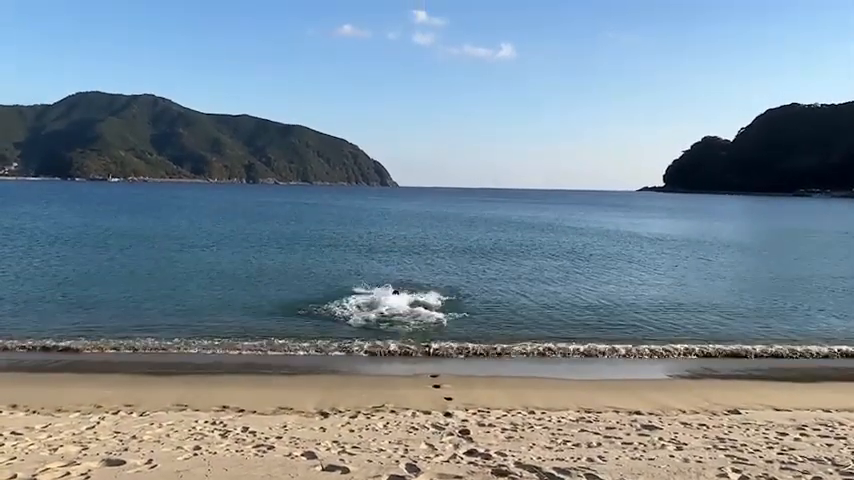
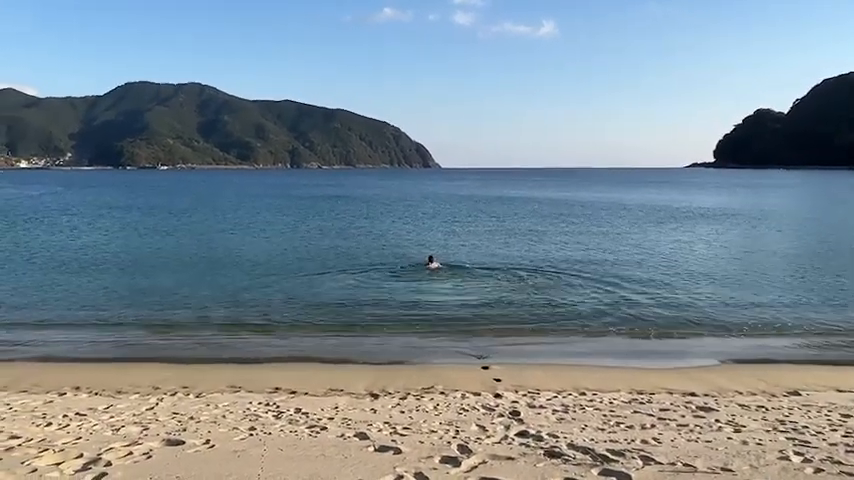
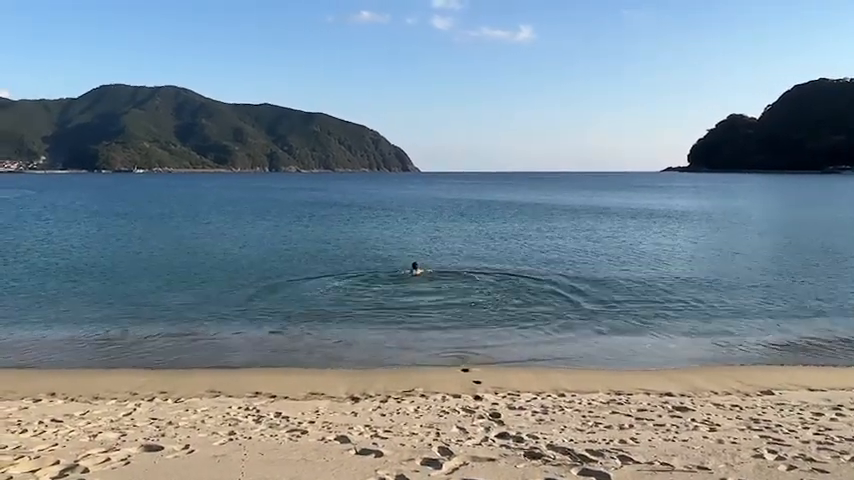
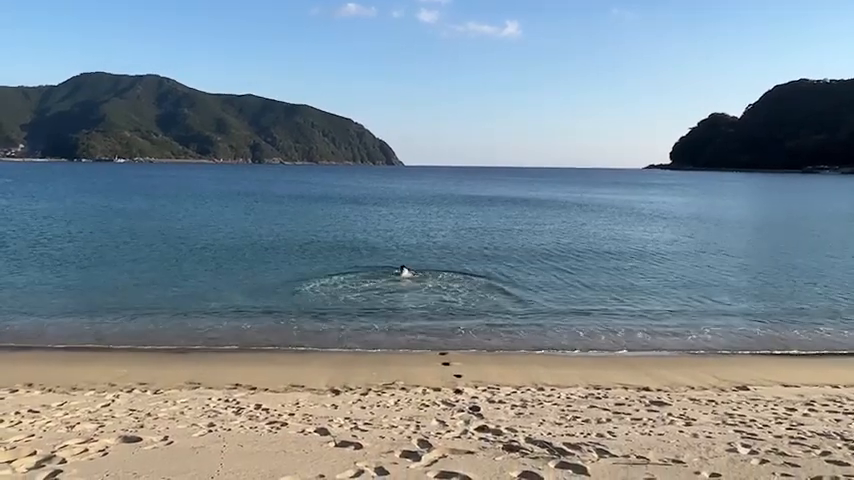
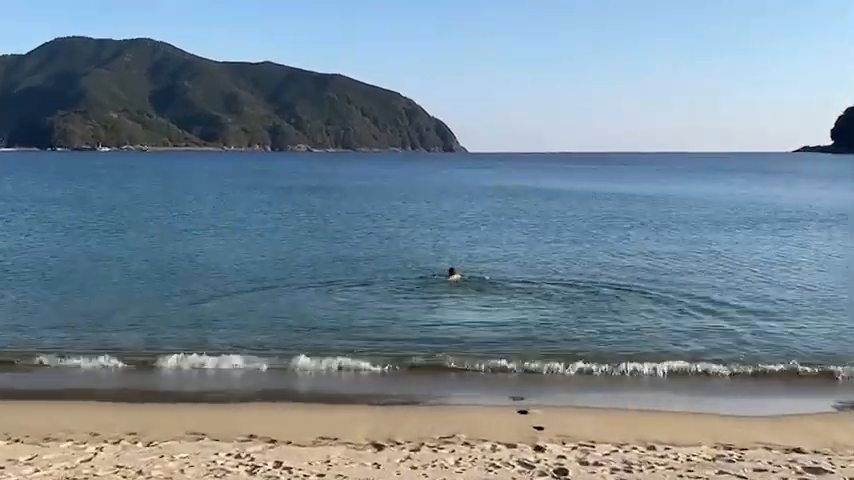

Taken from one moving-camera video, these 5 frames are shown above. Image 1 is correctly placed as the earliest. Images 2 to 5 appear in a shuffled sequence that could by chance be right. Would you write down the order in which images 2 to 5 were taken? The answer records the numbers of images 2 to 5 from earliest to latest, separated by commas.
4, 3, 2, 5
